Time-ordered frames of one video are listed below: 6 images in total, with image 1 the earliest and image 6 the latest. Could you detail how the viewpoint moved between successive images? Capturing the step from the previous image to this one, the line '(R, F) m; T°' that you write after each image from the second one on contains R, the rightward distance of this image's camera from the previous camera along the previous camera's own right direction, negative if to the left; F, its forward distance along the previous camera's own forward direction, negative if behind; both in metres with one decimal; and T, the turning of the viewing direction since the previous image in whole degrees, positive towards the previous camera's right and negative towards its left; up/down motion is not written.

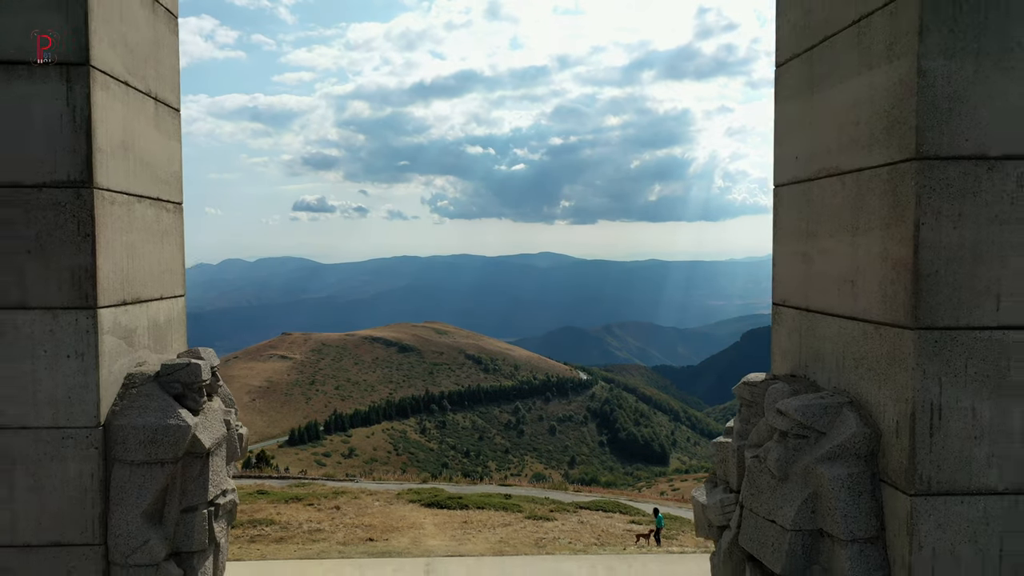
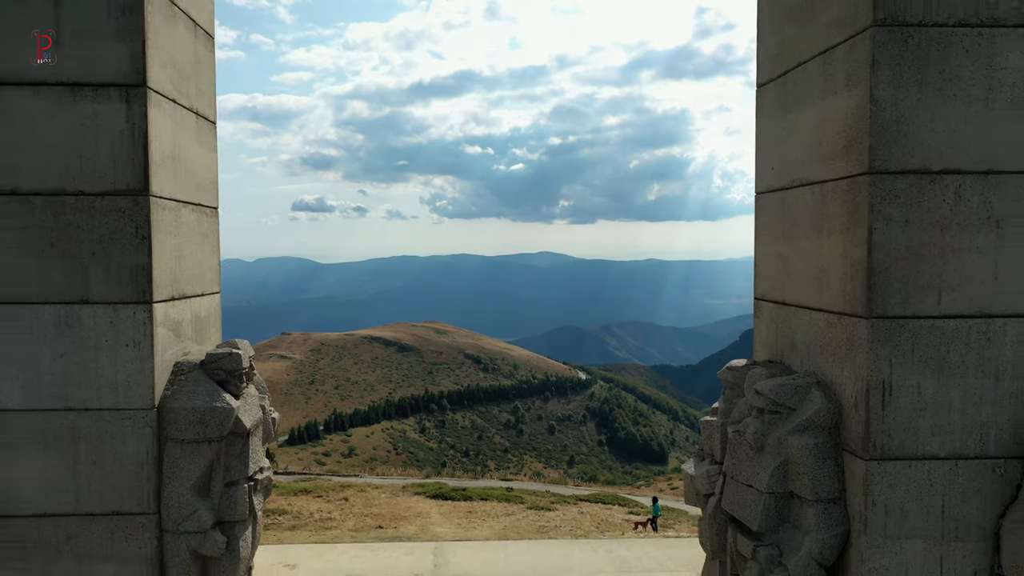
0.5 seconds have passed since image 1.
(-0.1, -0.6) m; 0°
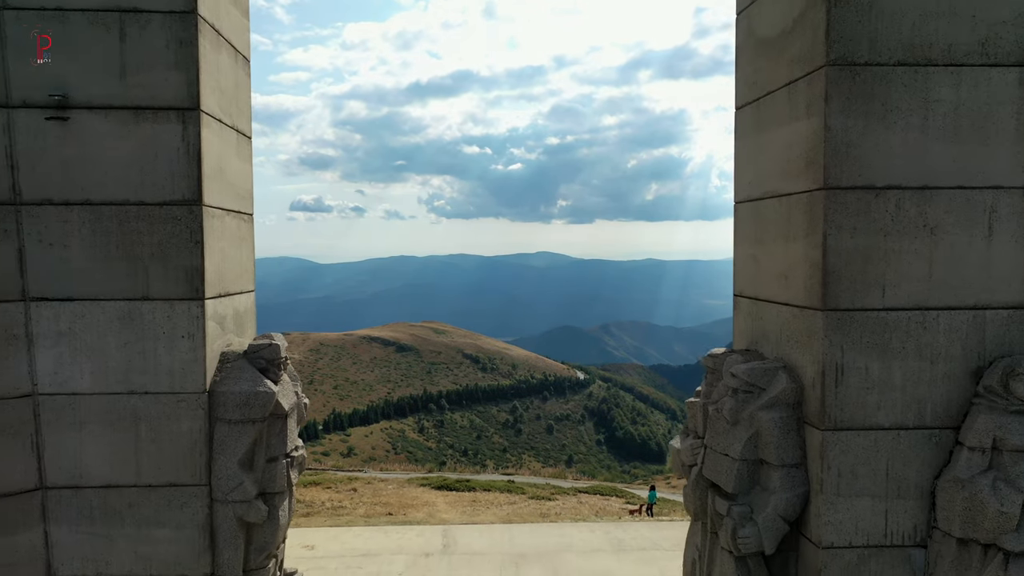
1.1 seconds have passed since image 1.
(-0.1, -0.8) m; 0°
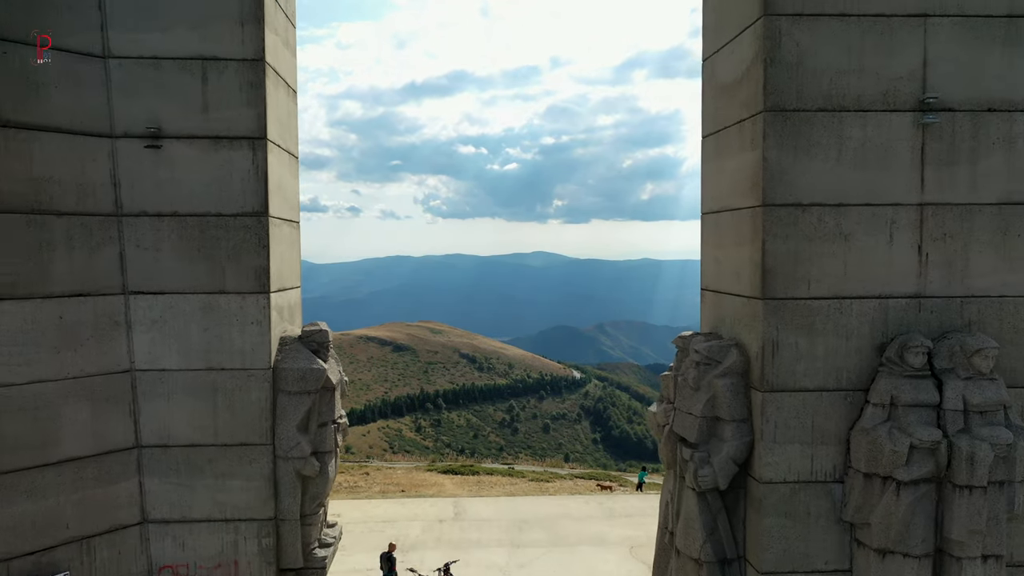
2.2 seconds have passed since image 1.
(-0.2, -1.4) m; 0°
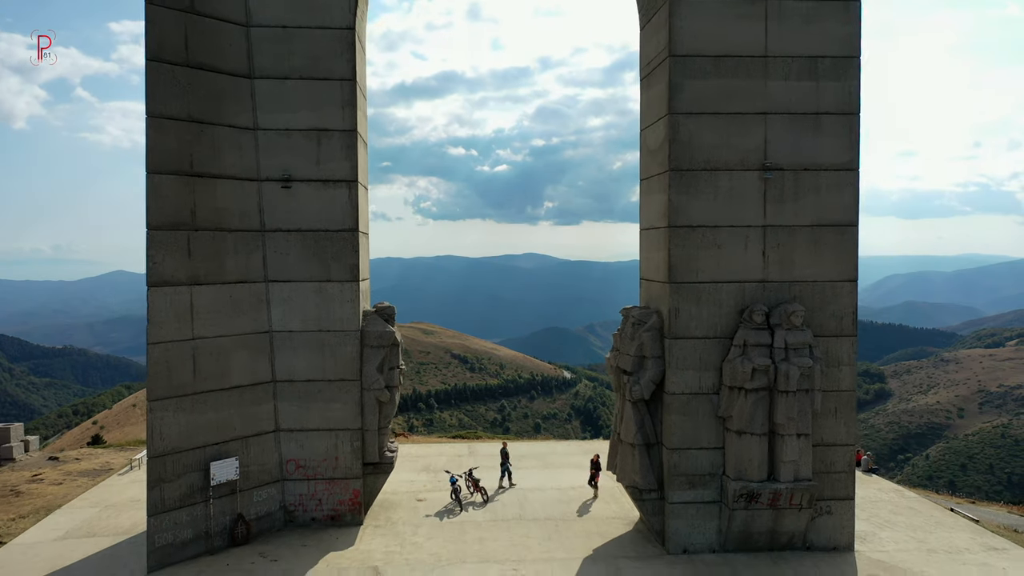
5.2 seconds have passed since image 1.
(-0.3, -4.1) m; +1°
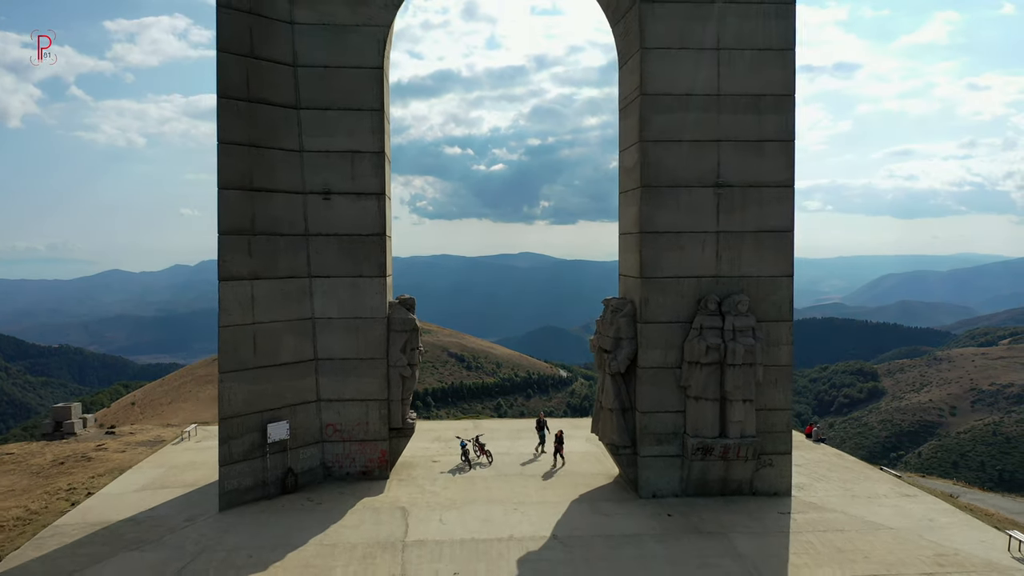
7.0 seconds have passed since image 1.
(-0.1, -2.4) m; 0°
